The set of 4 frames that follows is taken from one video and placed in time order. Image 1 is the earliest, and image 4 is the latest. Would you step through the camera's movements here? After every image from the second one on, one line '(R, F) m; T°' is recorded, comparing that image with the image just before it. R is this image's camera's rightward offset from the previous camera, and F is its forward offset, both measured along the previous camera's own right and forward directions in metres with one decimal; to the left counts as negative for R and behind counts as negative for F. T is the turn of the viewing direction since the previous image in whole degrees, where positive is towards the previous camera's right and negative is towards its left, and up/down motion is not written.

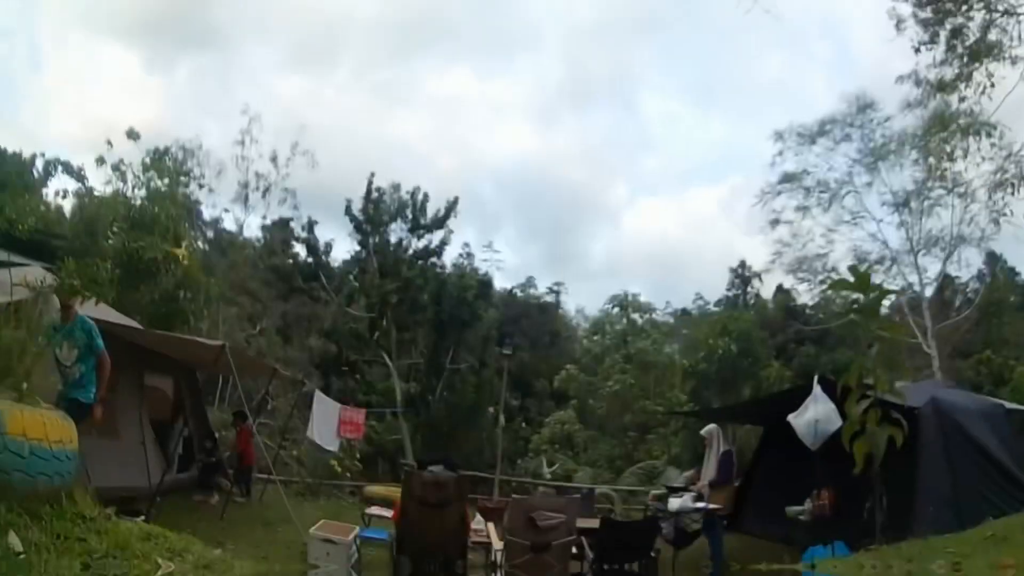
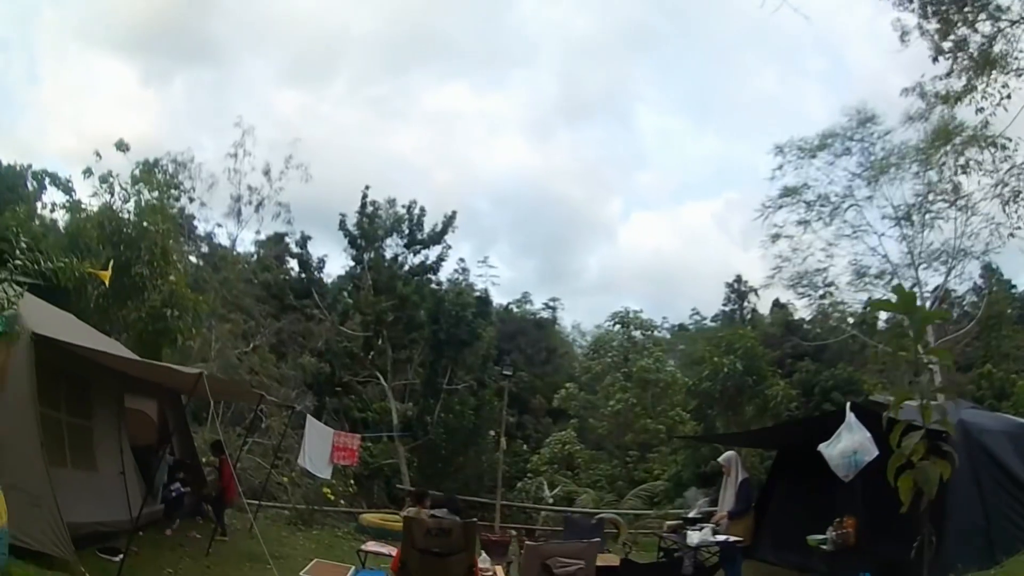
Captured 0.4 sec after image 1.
(-0.1, +0.6) m; 0°
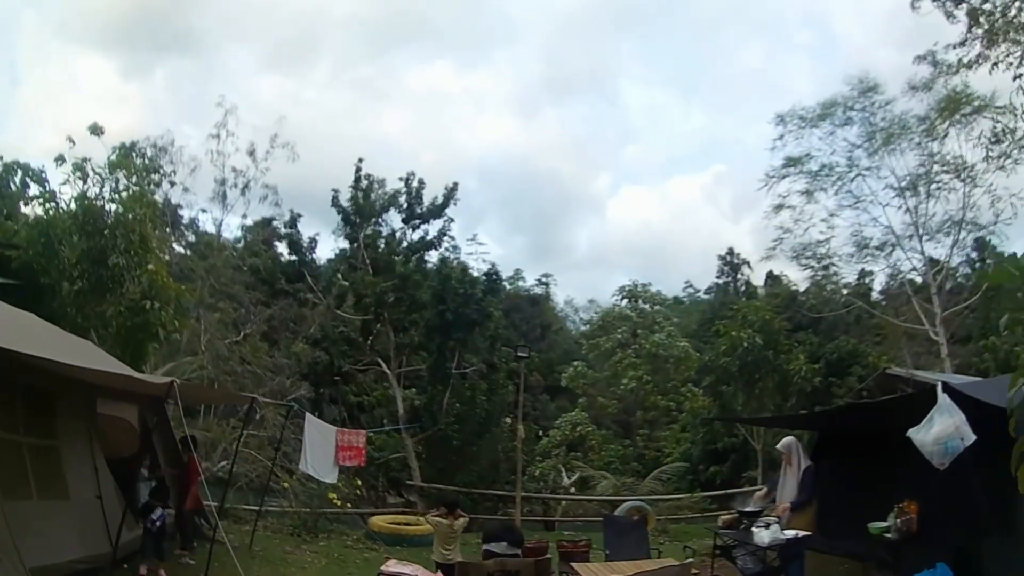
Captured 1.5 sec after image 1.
(-0.3, +1.1) m; +1°
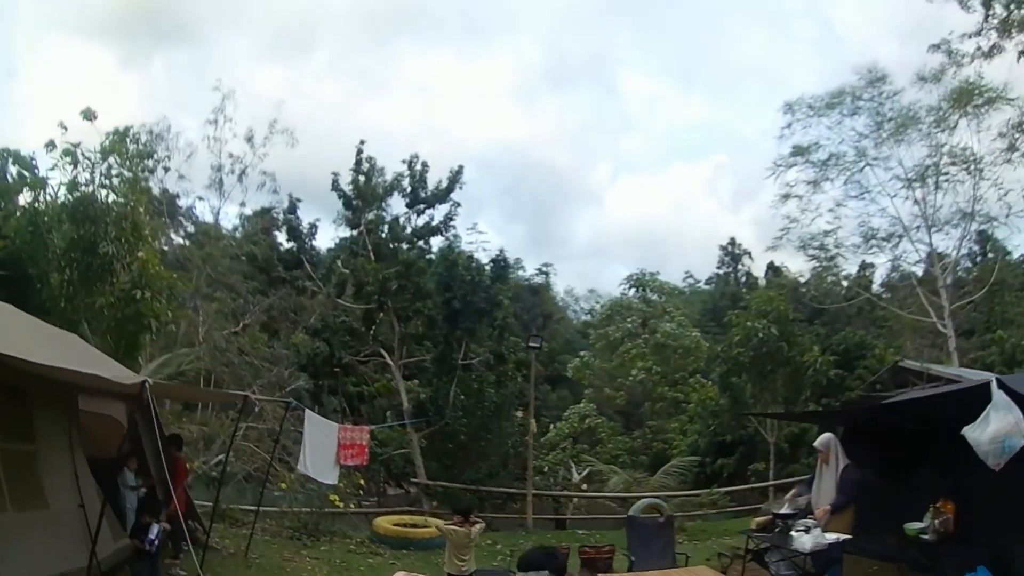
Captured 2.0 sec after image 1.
(-0.1, +0.6) m; 0°
